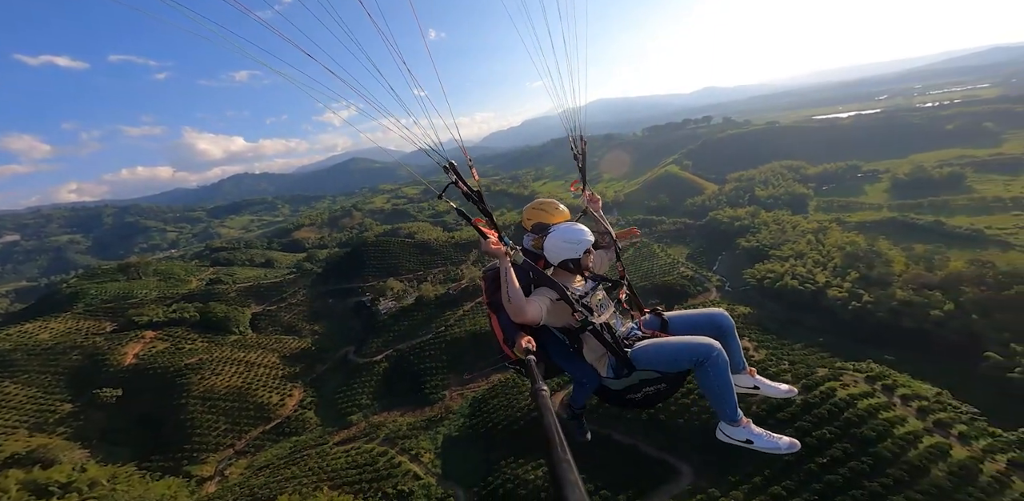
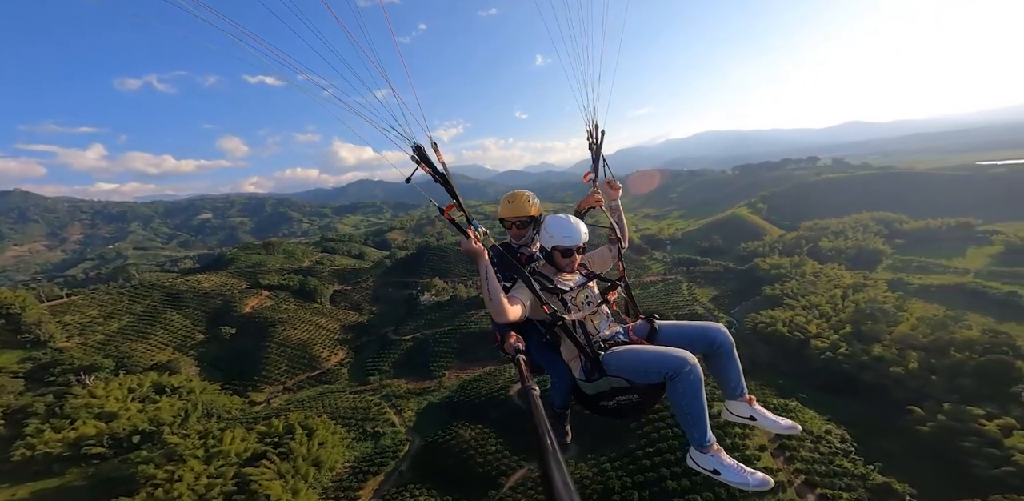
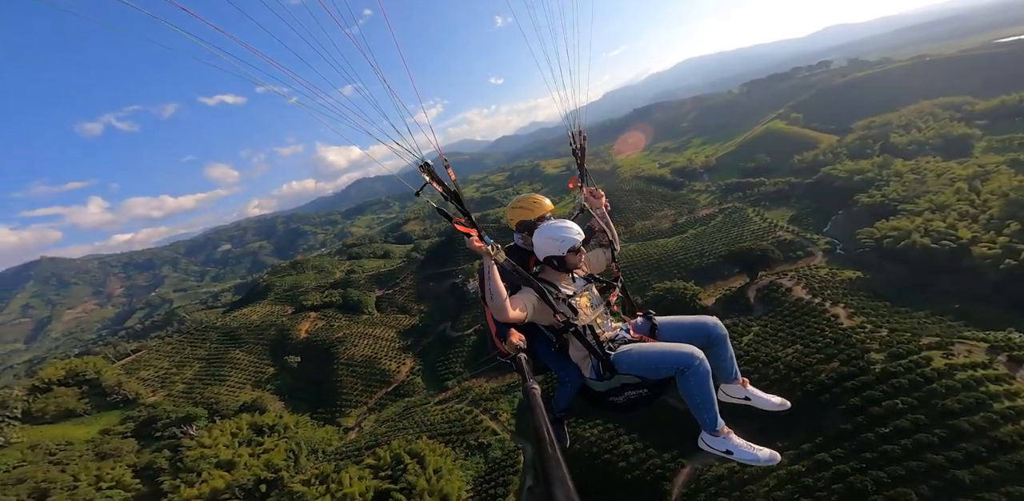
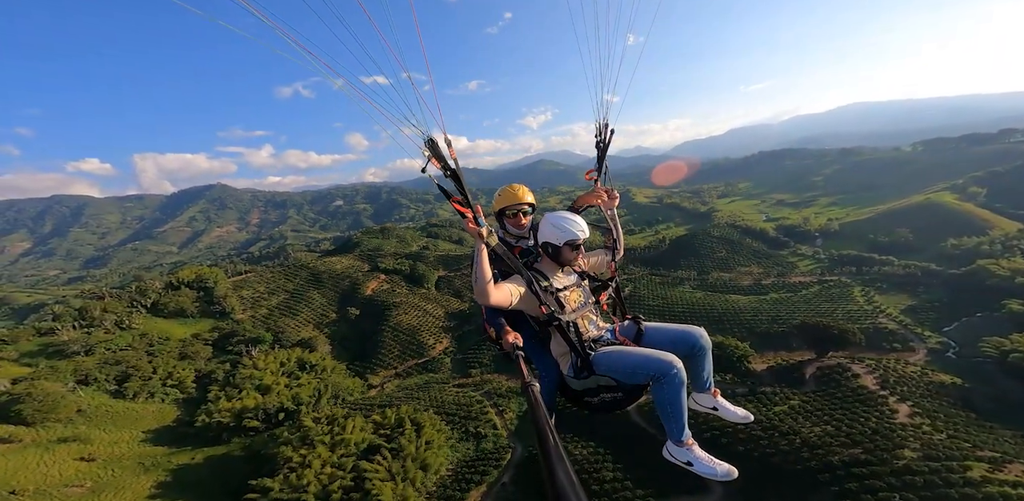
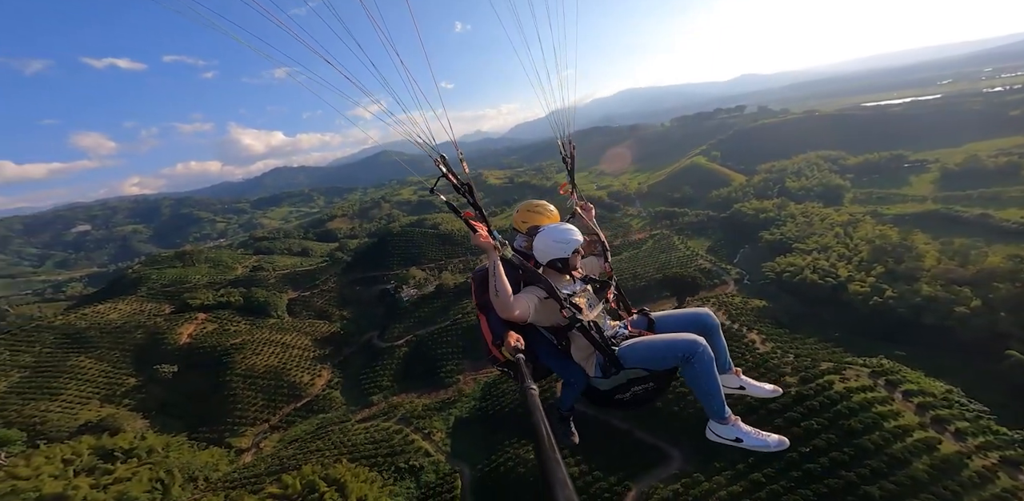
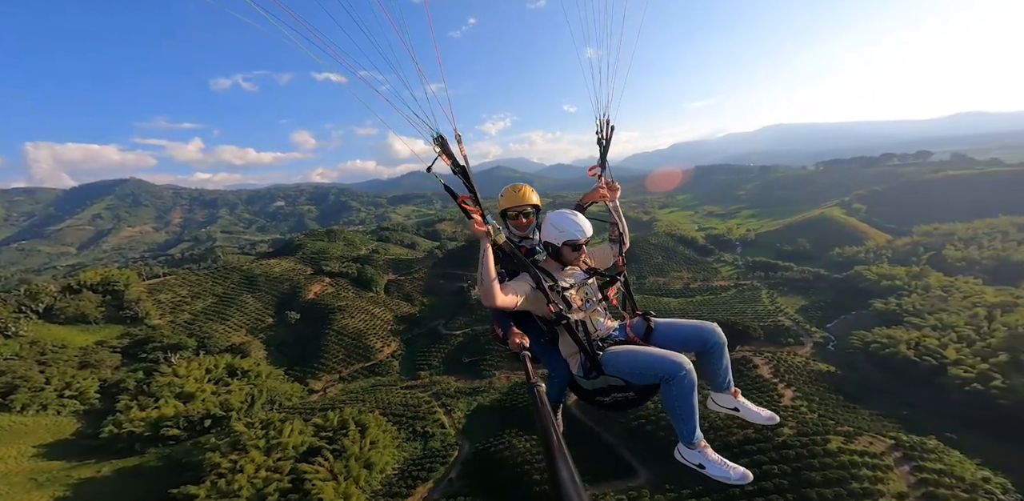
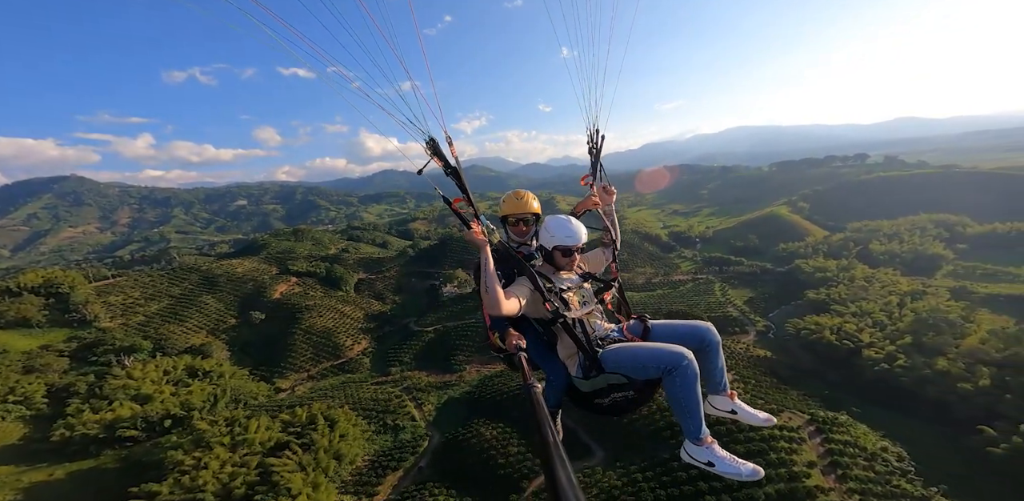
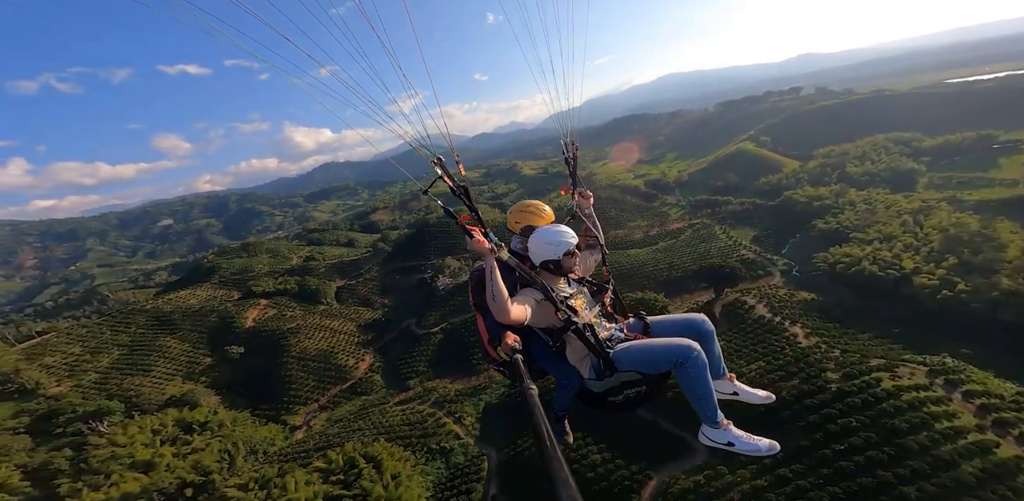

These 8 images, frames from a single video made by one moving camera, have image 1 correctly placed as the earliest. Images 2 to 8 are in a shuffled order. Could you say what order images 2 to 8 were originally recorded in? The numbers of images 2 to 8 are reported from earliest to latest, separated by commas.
5, 8, 3, 4, 6, 7, 2
